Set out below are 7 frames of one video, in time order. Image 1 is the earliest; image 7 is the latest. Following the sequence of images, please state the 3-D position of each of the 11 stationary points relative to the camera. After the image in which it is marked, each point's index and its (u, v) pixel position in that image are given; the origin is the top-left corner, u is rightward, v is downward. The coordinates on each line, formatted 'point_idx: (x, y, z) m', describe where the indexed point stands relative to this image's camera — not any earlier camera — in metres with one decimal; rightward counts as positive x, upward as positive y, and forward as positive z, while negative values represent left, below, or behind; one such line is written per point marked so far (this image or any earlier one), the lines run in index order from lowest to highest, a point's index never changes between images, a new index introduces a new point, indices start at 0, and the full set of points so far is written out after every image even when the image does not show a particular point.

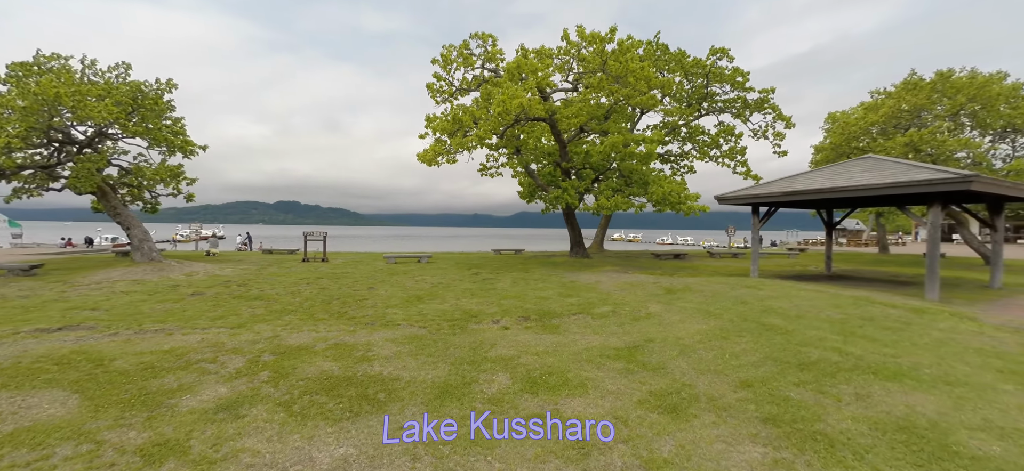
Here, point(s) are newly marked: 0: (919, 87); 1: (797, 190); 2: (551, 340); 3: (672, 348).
0: (+17.6, +6.5, +20.3) m
1: (+9.1, +1.4, +14.9) m
2: (+0.6, -2.0, +9.2) m
3: (+2.7, -2.0, +8.2) m
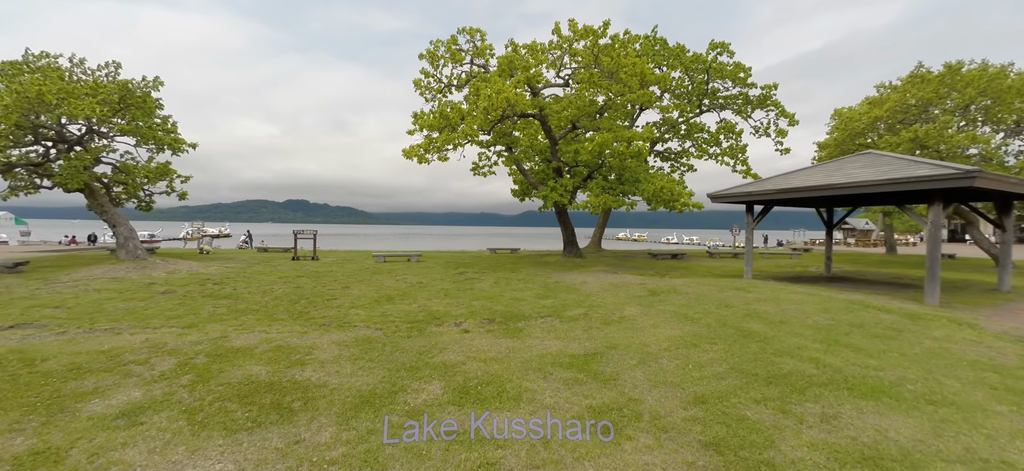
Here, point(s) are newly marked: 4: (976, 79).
0: (+17.1, +6.4, +19.3) m
1: (+8.4, +1.4, +14.1) m
2: (-0.2, -2.0, +8.5) m
3: (+1.9, -1.9, +7.5) m
4: (+17.7, +6.0, +17.8) m
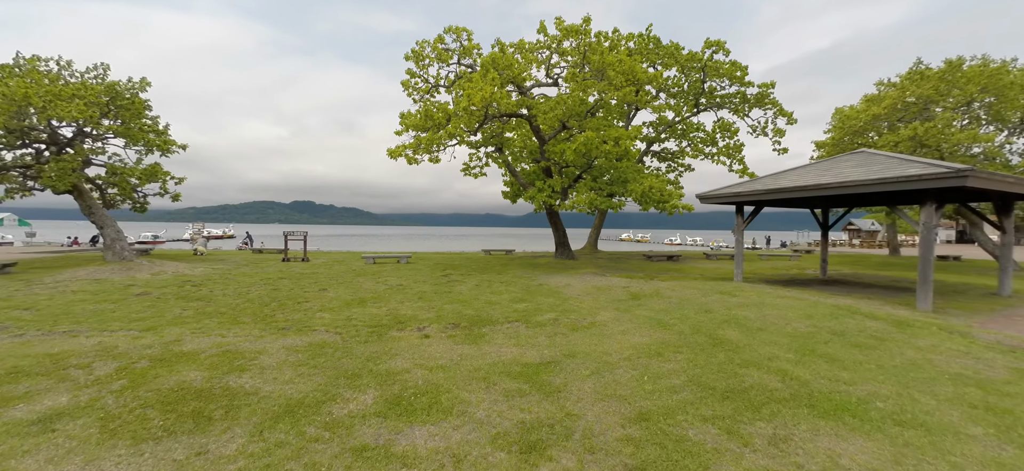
0: (+16.6, +6.3, +18.7) m
1: (+7.8, +1.4, +13.5) m
2: (-1.0, -2.0, +8.1) m
3: (+1.1, -2.0, +7.1) m
4: (+17.1, +5.9, +17.2) m
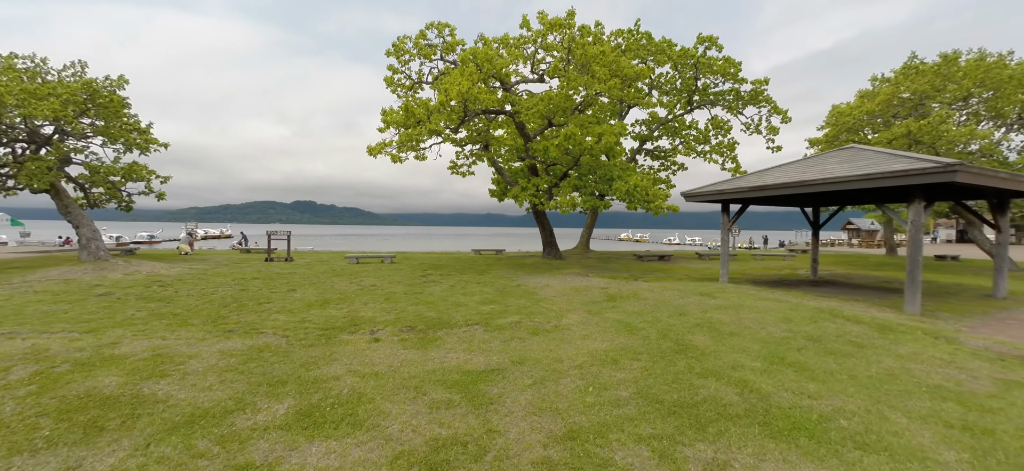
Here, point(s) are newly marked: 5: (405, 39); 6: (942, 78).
0: (+15.8, +6.3, +18.0) m
1: (+7.0, +1.4, +12.9) m
2: (-1.8, -2.0, +7.6) m
3: (+0.3, -1.9, +6.5) m
4: (+16.4, +5.9, +16.5) m
5: (-4.4, +7.9, +18.9) m
6: (+16.1, +5.9, +17.5) m
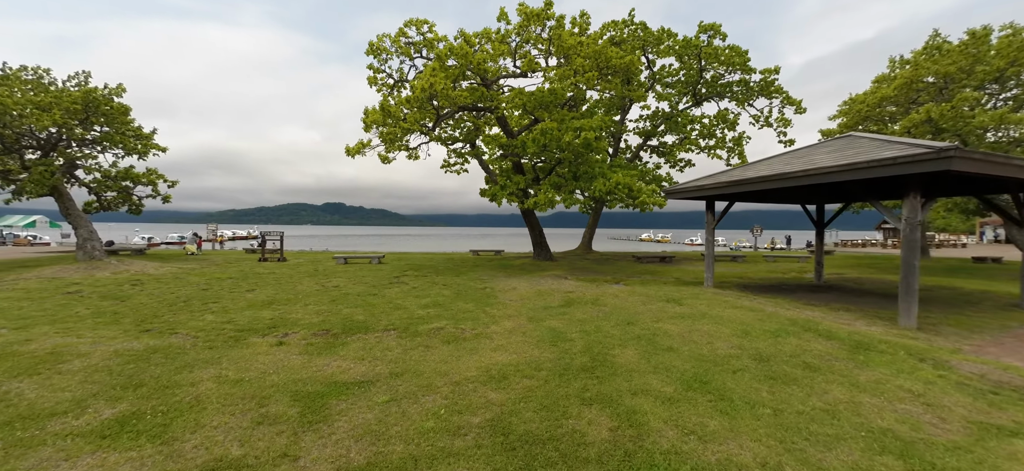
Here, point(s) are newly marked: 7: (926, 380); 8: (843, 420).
0: (+15.0, +6.3, +16.1) m
1: (+5.8, +1.4, +11.6) m
2: (-3.3, -1.9, +6.9) m
3: (-1.3, -1.9, +5.7) m
4: (+15.4, +5.9, +14.5) m
5: (-5.1, +7.9, +18.4) m
6: (+15.2, +5.9, +15.5) m
7: (+5.4, -1.8, +6.1) m
8: (+3.4, -1.9, +4.8) m
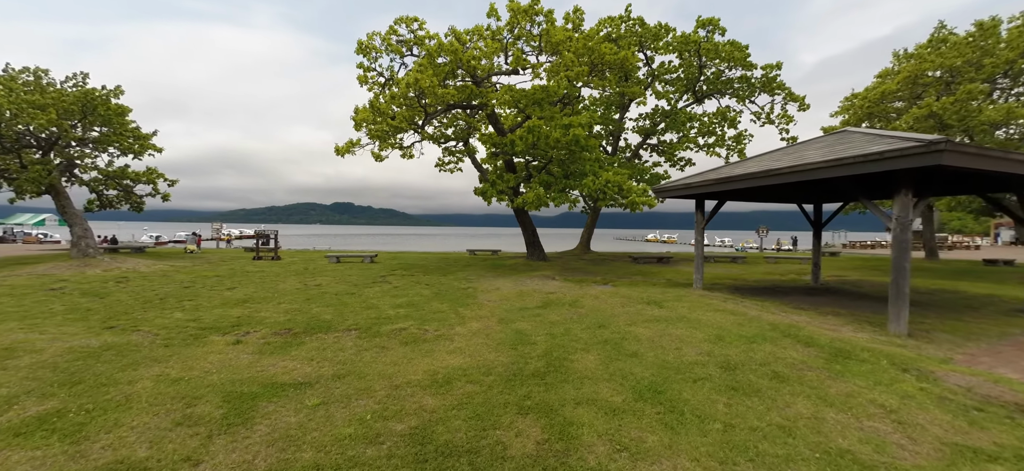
0: (+14.6, +6.3, +15.4) m
1: (+5.3, +1.4, +11.1) m
2: (-4.0, -1.9, +6.6) m
3: (-2.0, -1.8, +5.4) m
4: (+15.0, +5.8, +13.8) m
5: (-5.5, +8.0, +18.1) m
6: (+14.8, +5.9, +14.8) m
7: (+4.7, -1.8, +5.6) m
8: (+2.7, -1.8, +4.4) m
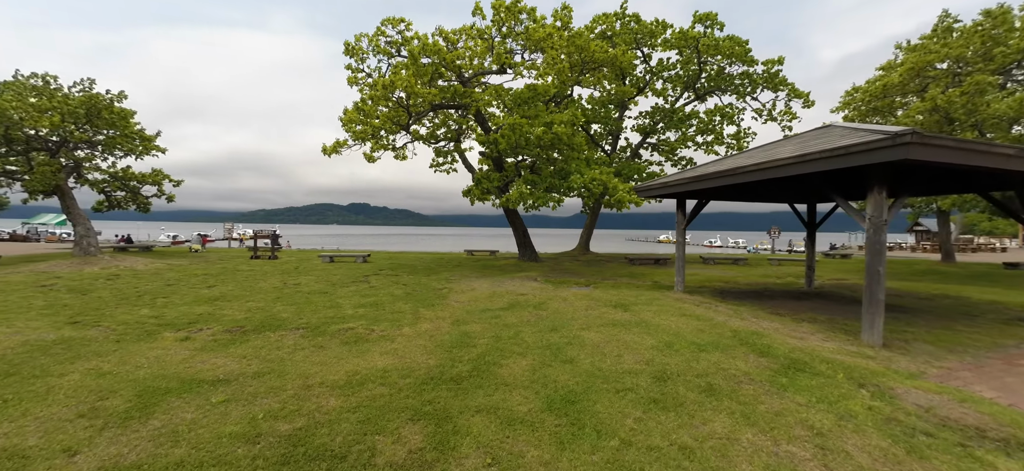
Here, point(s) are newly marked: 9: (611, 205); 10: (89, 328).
0: (+14.0, +6.2, +14.6) m
1: (+4.6, +1.4, +10.6) m
2: (-4.9, -1.8, +6.5) m
3: (-3.0, -1.8, +5.2) m
4: (+14.4, +5.8, +13.0) m
5: (-5.9, +8.0, +18.1) m
6: (+14.2, +5.8, +14.0) m
7: (+3.7, -1.8, +5.2) m
8: (+1.7, -1.8, +4.0) m
9: (+3.4, +1.0, +15.8) m
10: (-8.0, -1.8, +8.8) m
